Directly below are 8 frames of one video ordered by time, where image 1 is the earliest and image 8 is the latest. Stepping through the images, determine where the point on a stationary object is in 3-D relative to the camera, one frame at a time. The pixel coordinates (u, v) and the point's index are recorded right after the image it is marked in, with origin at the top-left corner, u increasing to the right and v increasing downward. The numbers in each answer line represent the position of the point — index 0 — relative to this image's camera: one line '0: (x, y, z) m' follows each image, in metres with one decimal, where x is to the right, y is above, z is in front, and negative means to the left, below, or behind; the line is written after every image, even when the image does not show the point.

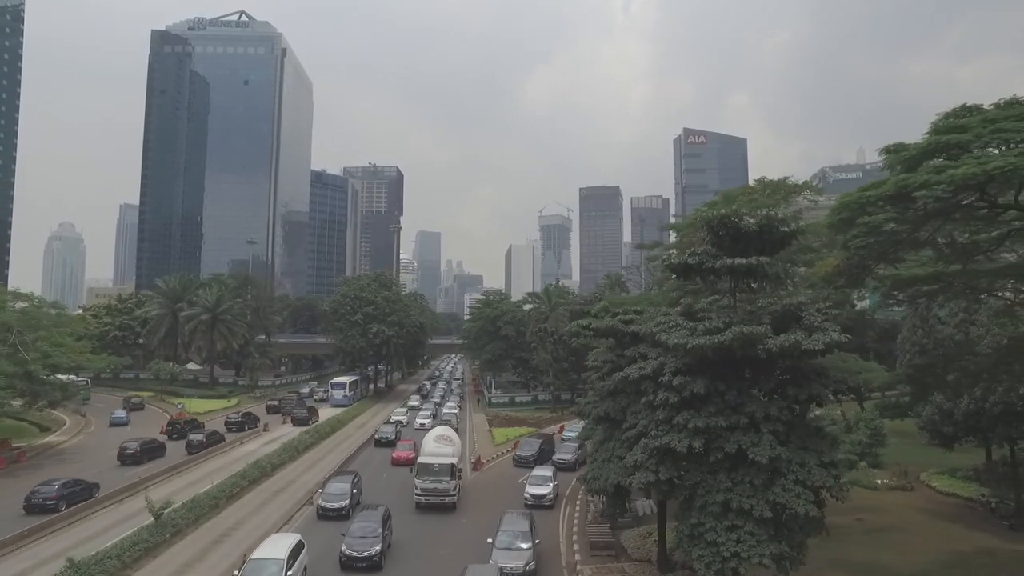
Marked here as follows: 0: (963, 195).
0: (+8.2, +1.7, +11.9) m
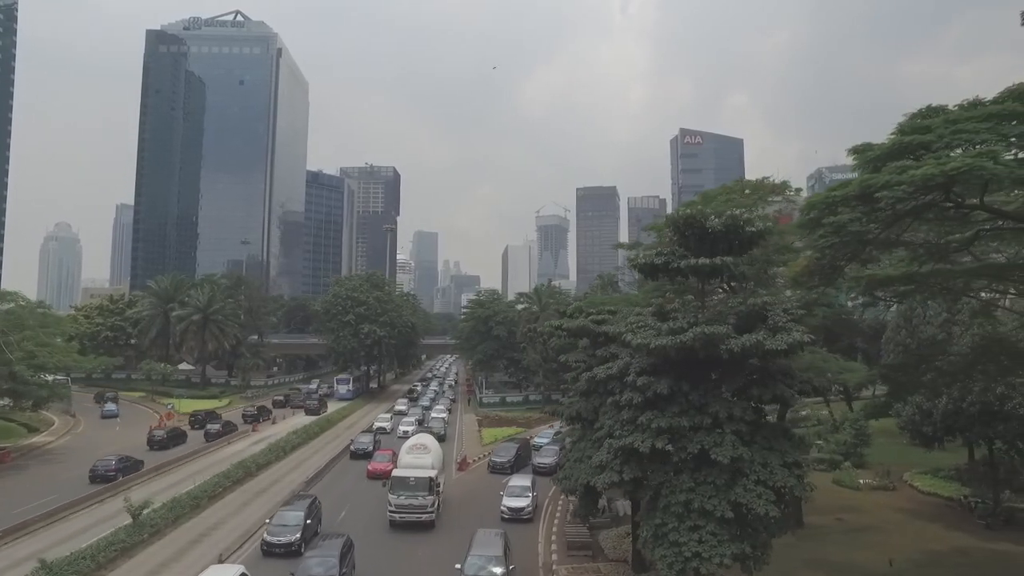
0: (+7.6, +1.7, +11.9) m
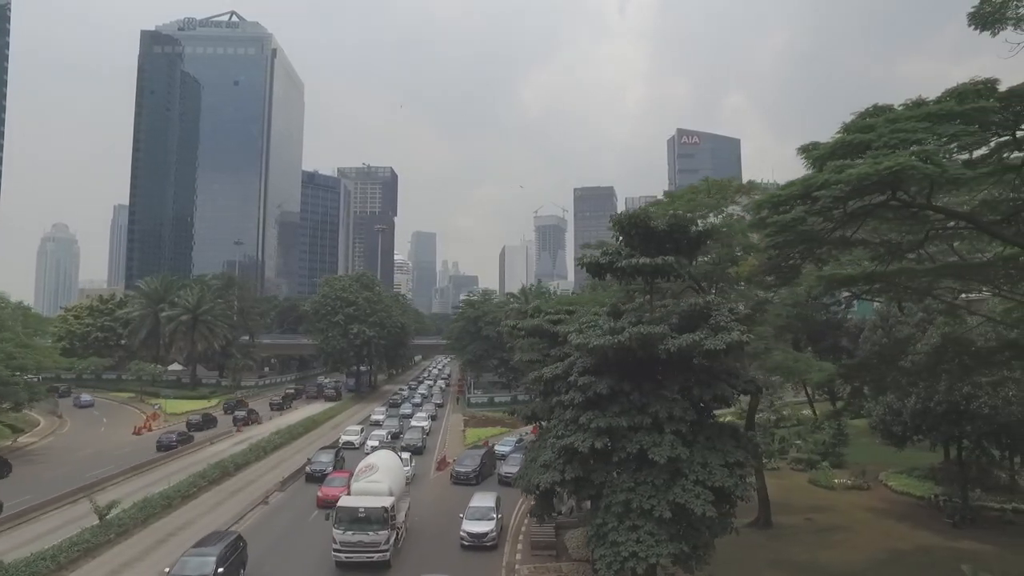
0: (+6.6, +1.7, +11.9) m
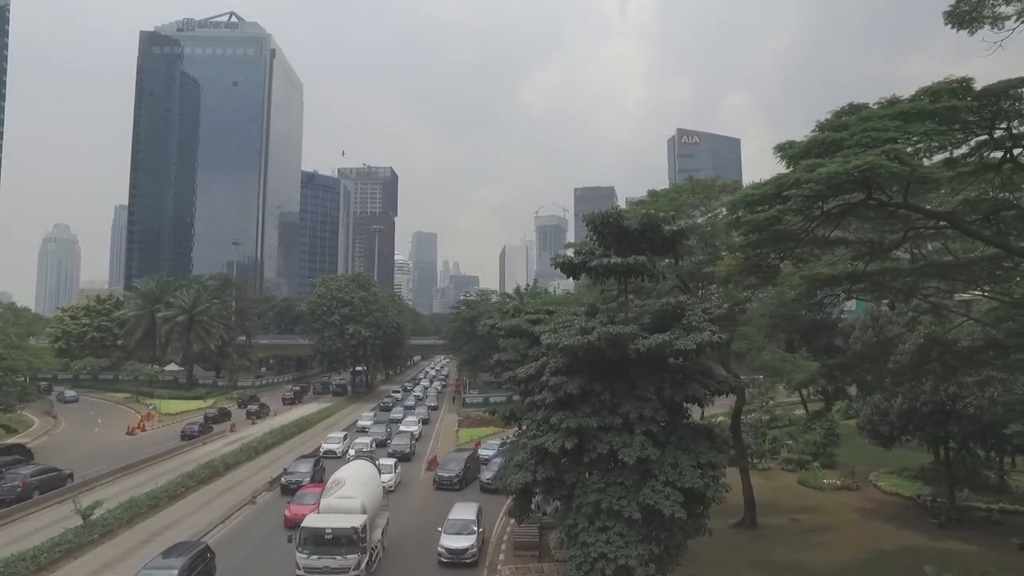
0: (+6.1, +1.8, +11.9) m
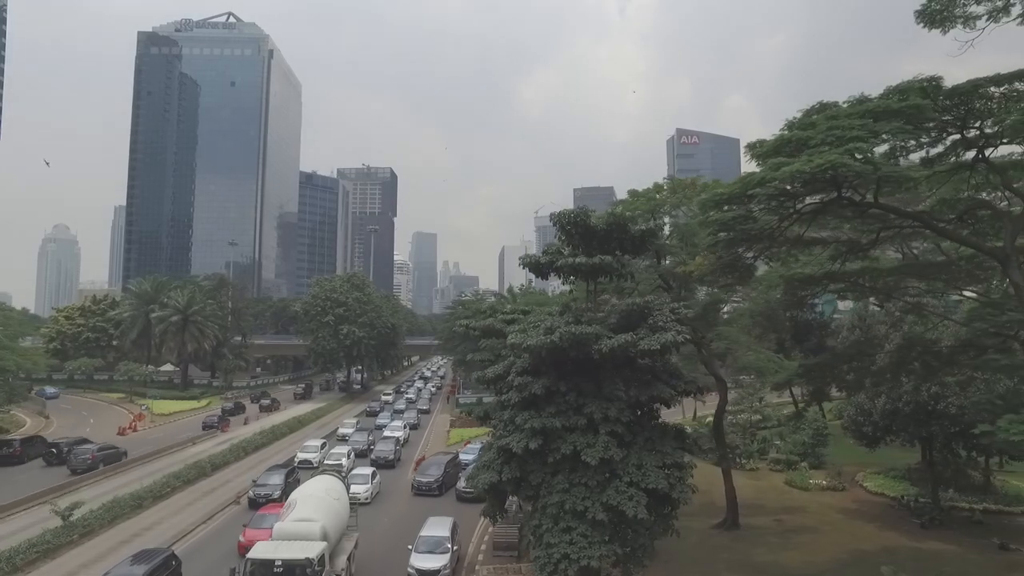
0: (+5.5, +1.8, +11.8) m
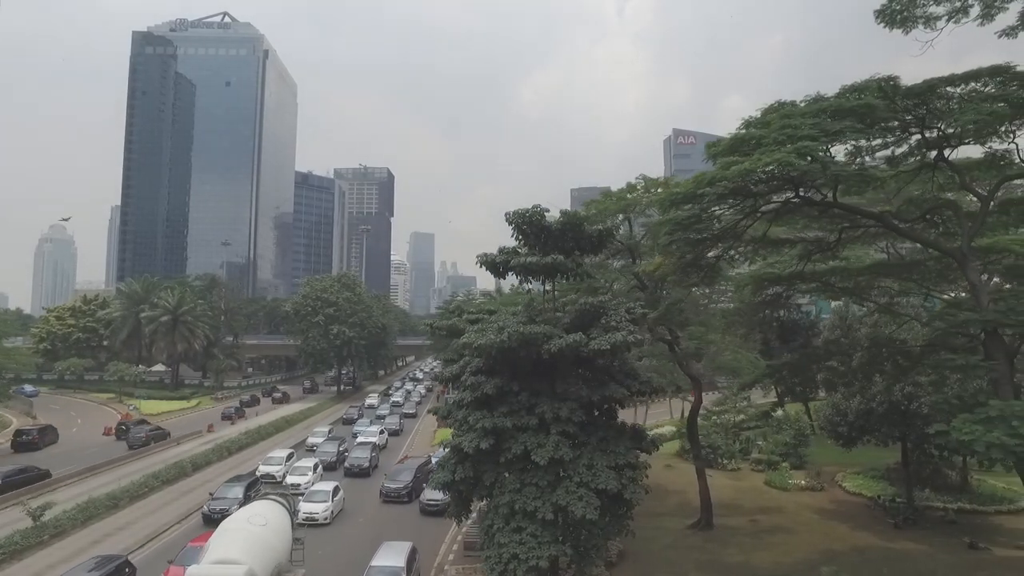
0: (+4.8, +1.8, +11.8) m
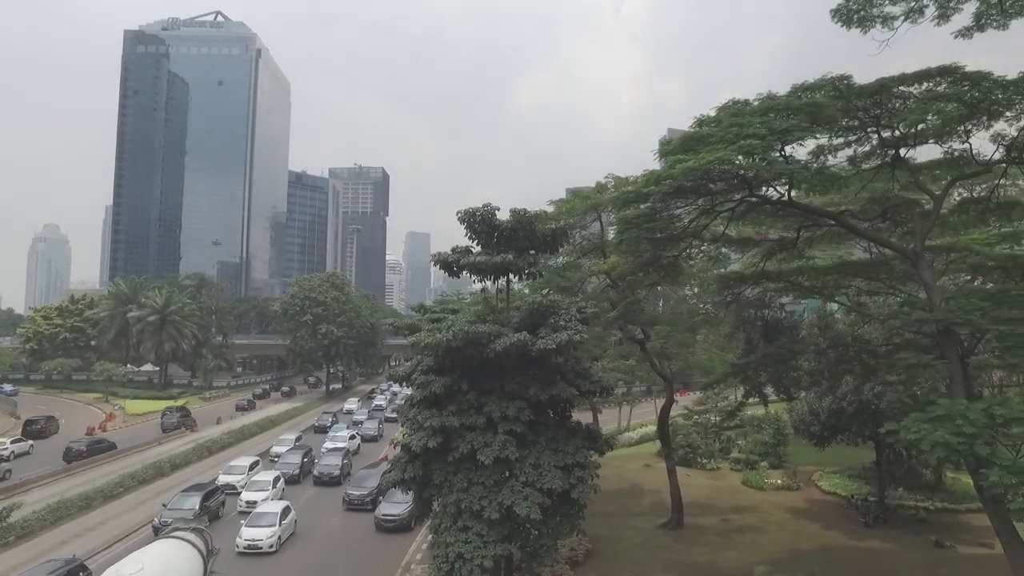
0: (+3.9, +1.8, +11.8) m
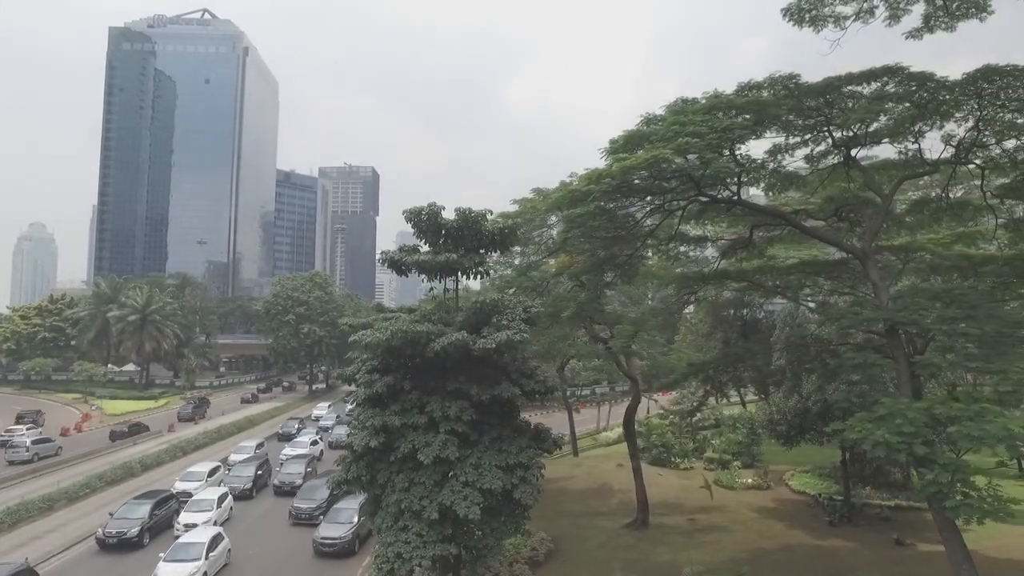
0: (+3.0, +1.8, +11.8) m
